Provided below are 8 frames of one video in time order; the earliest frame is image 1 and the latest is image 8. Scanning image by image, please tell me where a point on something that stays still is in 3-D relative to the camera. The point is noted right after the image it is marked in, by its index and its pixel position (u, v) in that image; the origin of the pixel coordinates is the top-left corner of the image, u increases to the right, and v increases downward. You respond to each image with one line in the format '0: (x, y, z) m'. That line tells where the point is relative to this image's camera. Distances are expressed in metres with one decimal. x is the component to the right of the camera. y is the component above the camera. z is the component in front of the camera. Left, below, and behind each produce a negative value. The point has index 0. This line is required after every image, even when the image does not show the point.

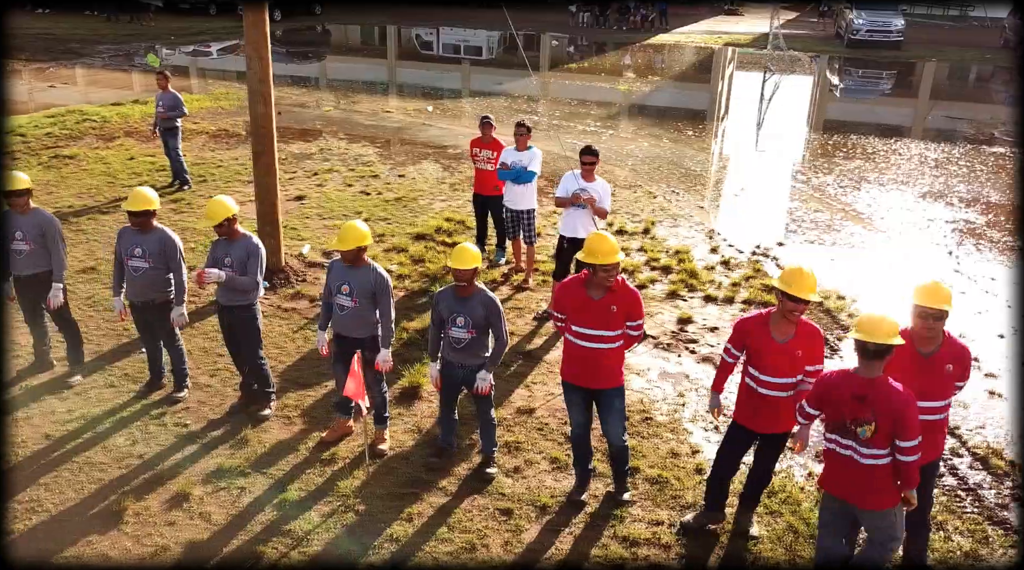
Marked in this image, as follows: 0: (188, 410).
0: (-2.2, -0.9, +6.8) m
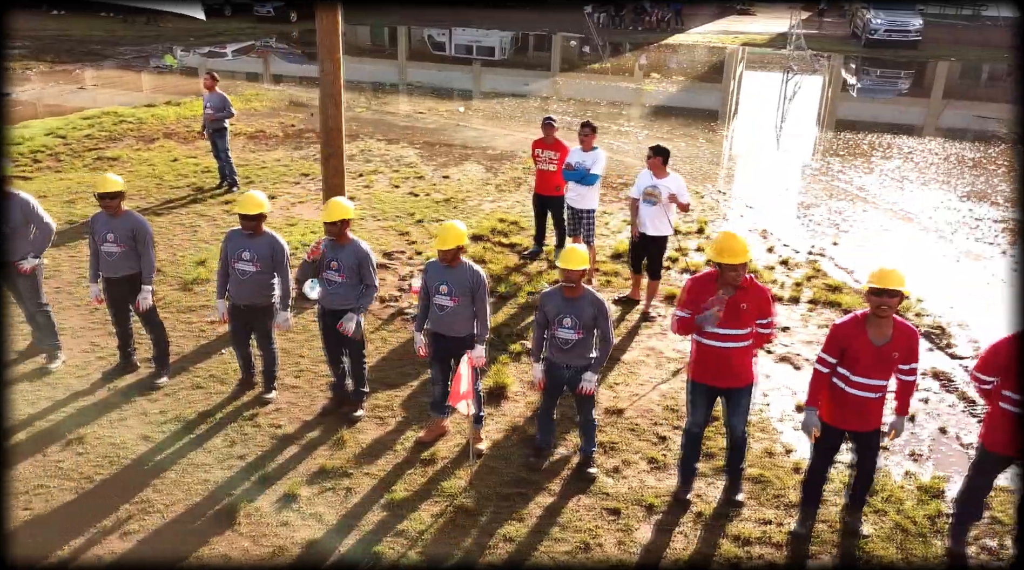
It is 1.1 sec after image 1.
0: (-1.6, -0.9, +6.8) m
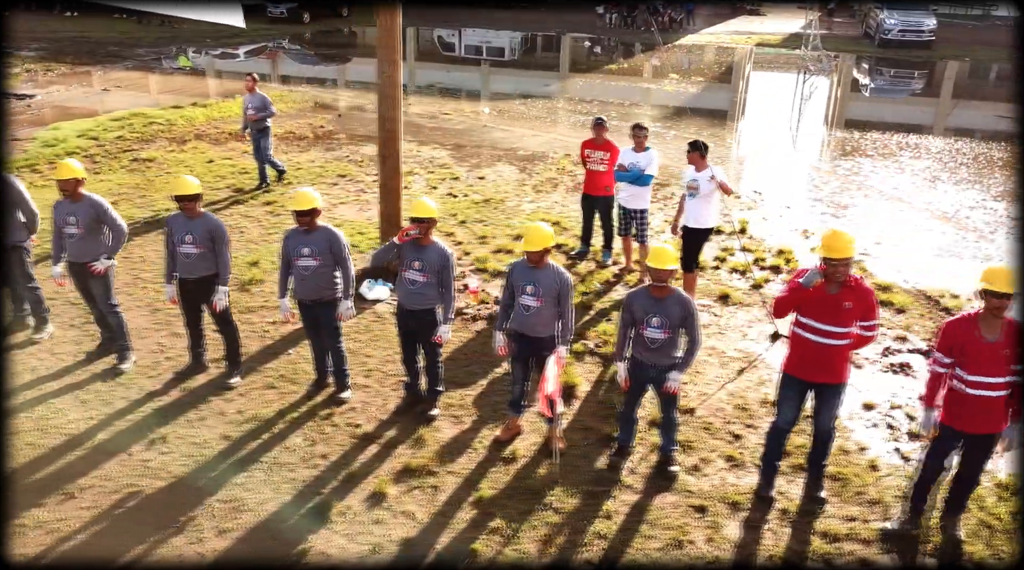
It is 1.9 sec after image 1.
0: (-1.1, -0.9, +6.9) m
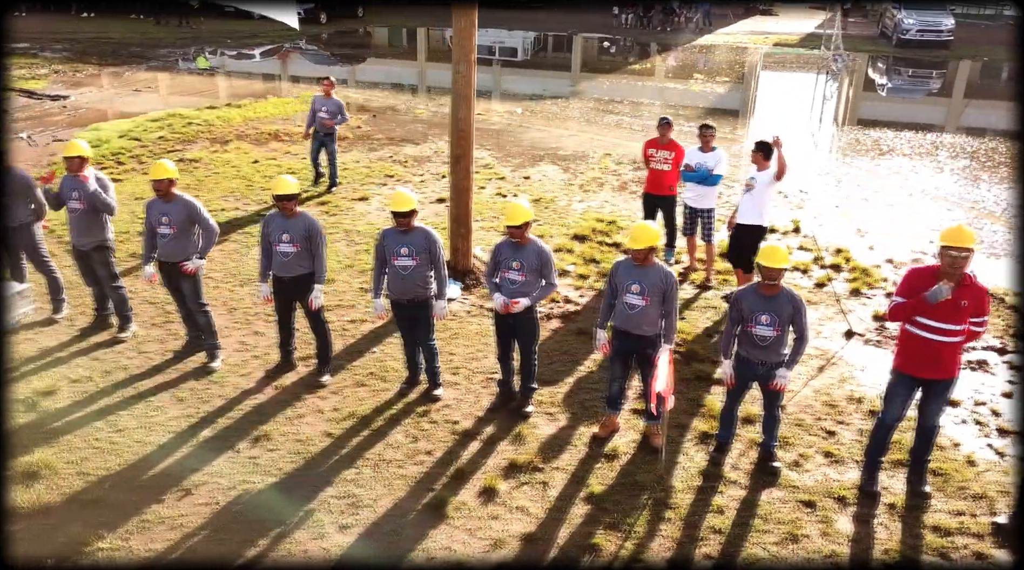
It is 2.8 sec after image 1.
0: (-0.4, -0.9, +6.9) m
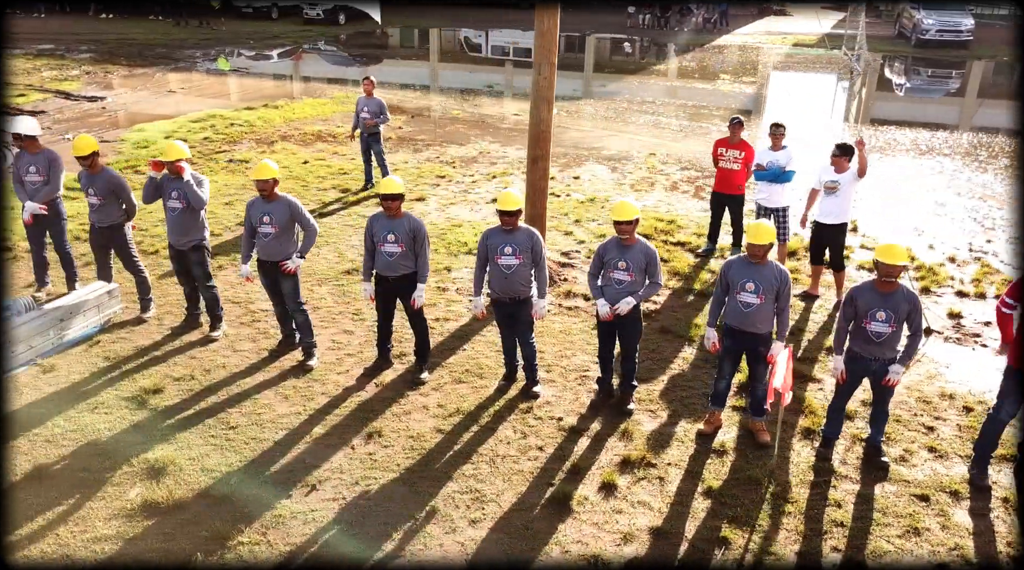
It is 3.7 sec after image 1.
0: (+0.3, -0.9, +7.0) m
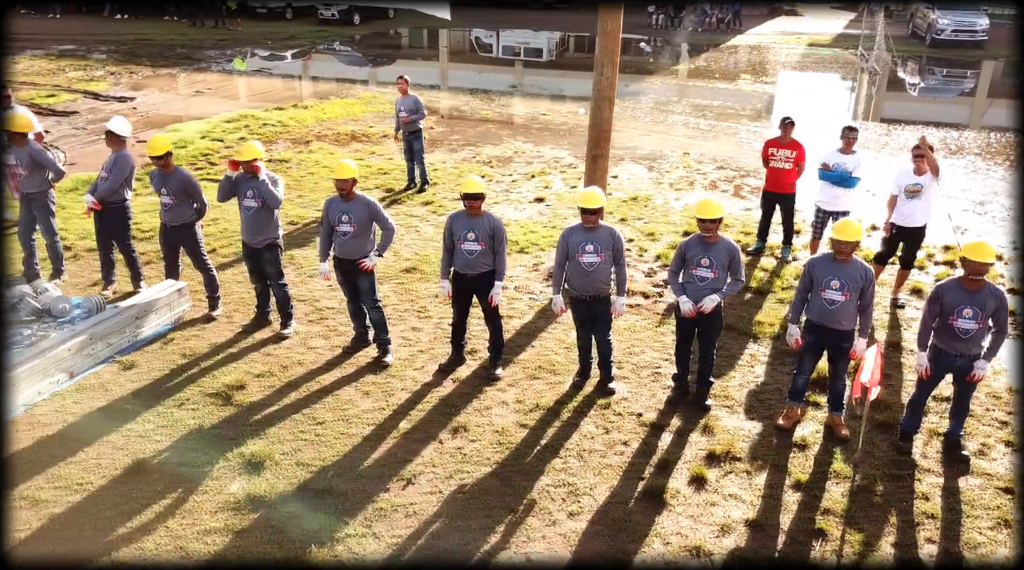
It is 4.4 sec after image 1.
0: (+0.9, -0.8, +7.1) m
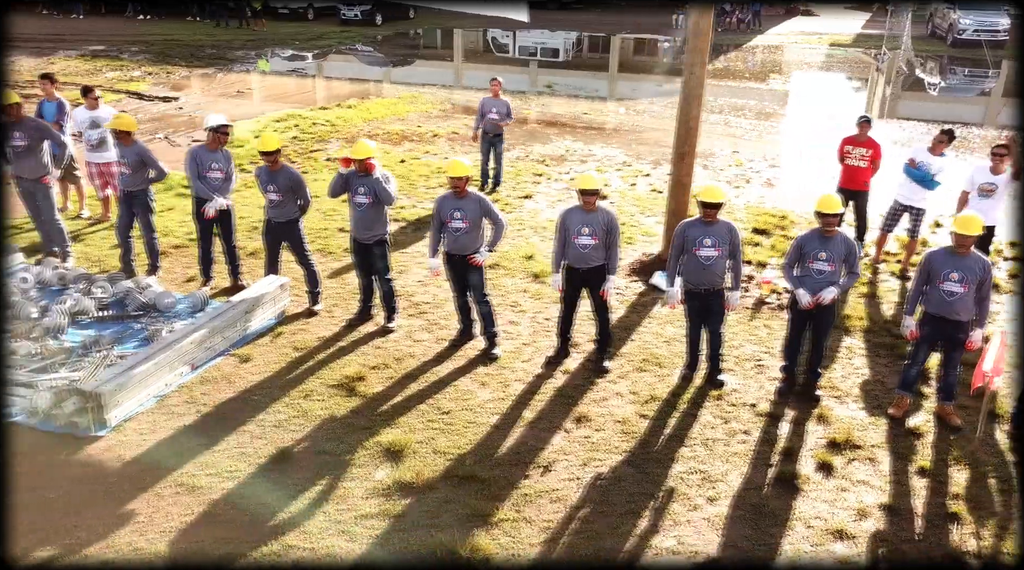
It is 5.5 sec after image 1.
0: (+1.7, -0.8, +7.3) m
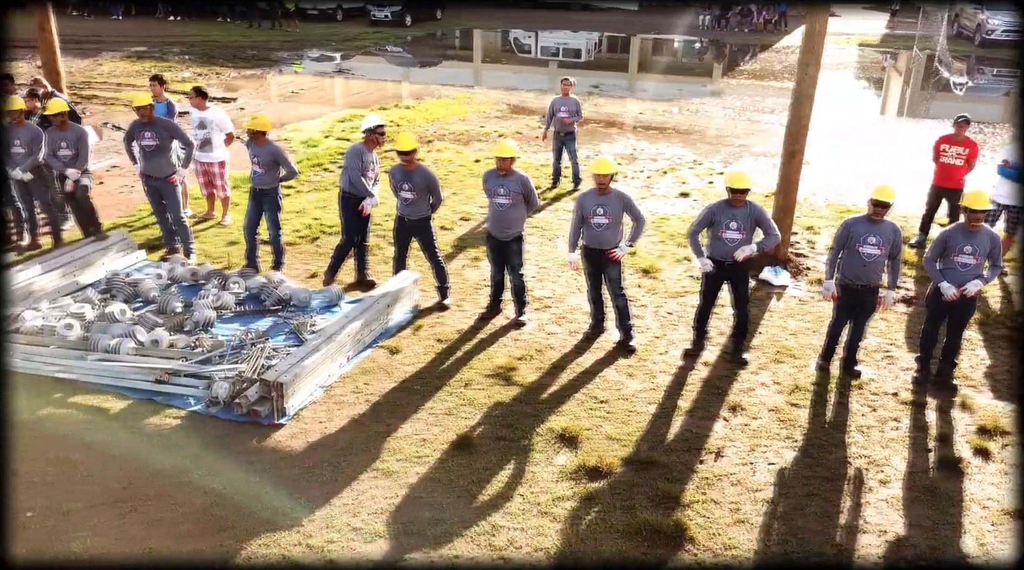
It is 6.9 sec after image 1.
0: (+2.8, -0.7, +7.6) m
